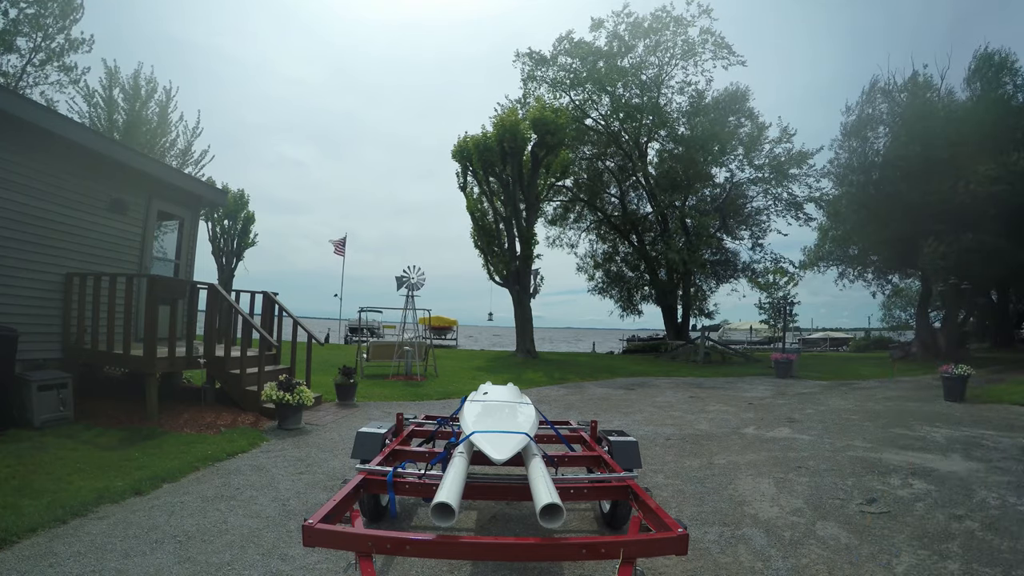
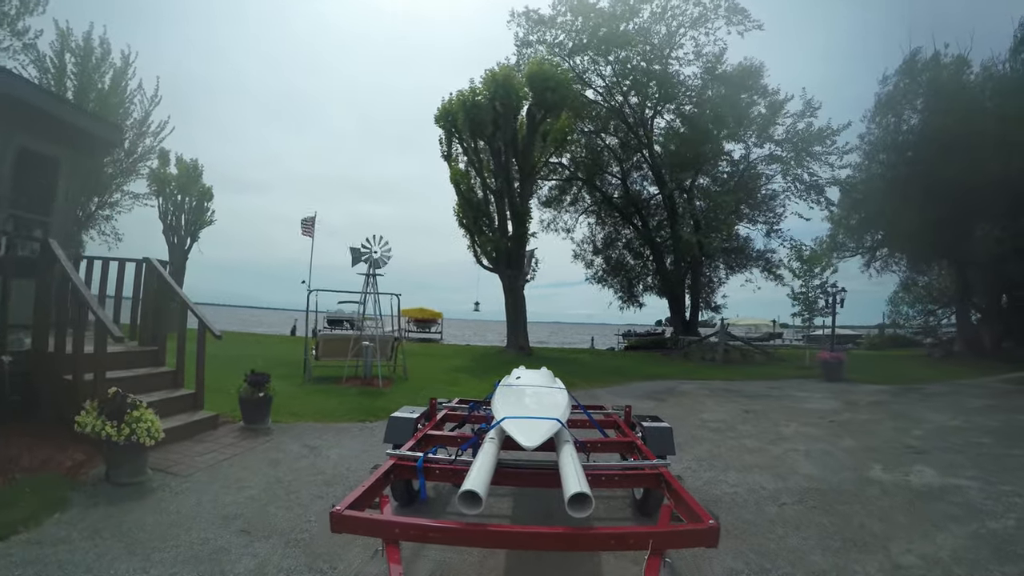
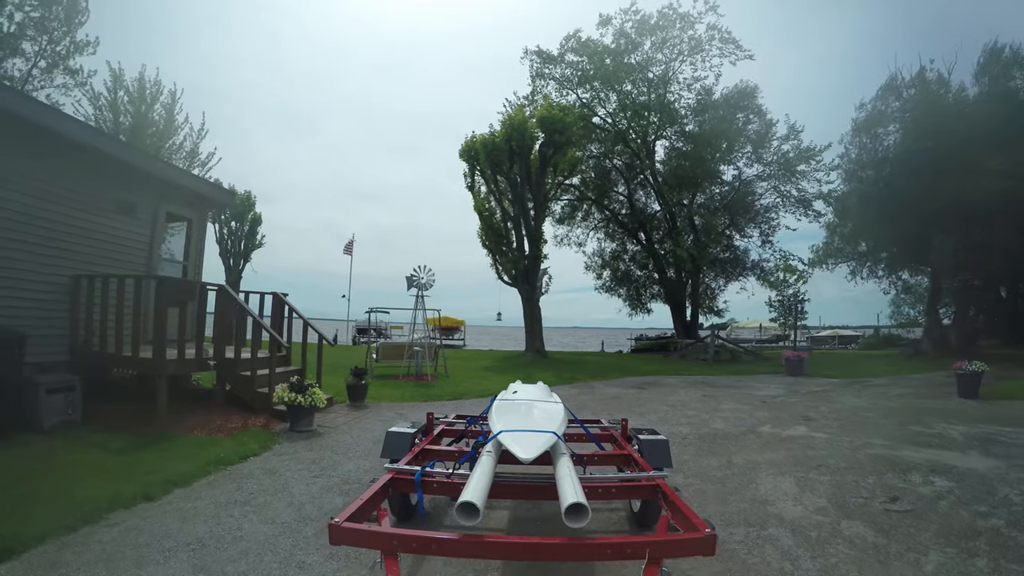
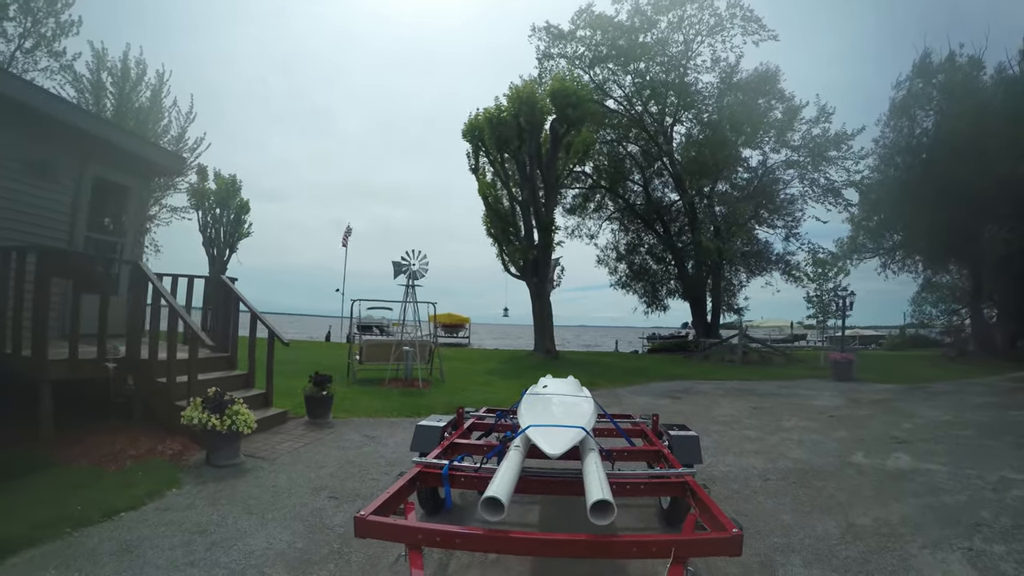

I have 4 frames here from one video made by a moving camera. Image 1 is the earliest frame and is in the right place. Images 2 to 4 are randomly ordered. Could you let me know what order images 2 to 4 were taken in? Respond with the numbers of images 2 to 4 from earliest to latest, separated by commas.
3, 4, 2
